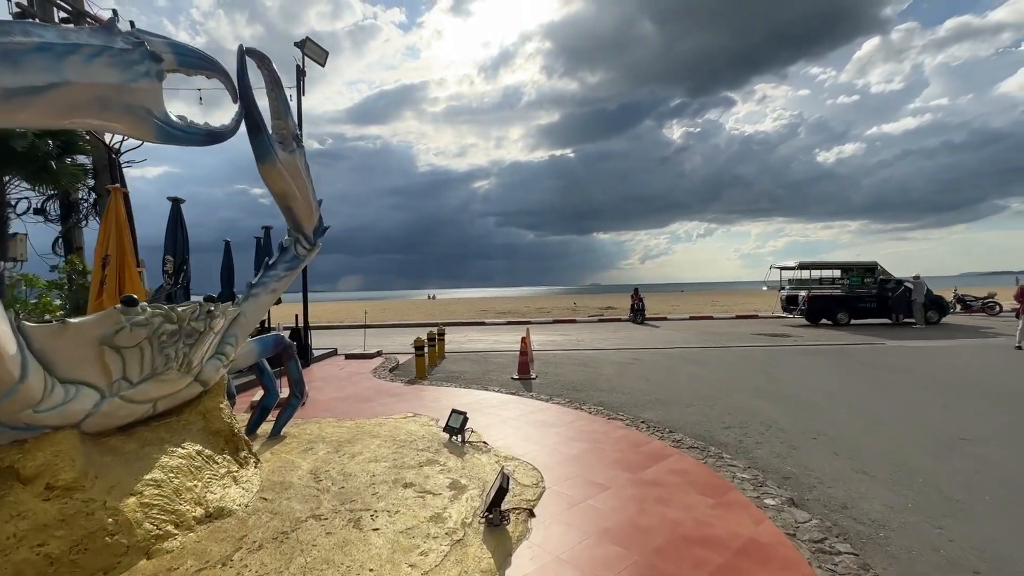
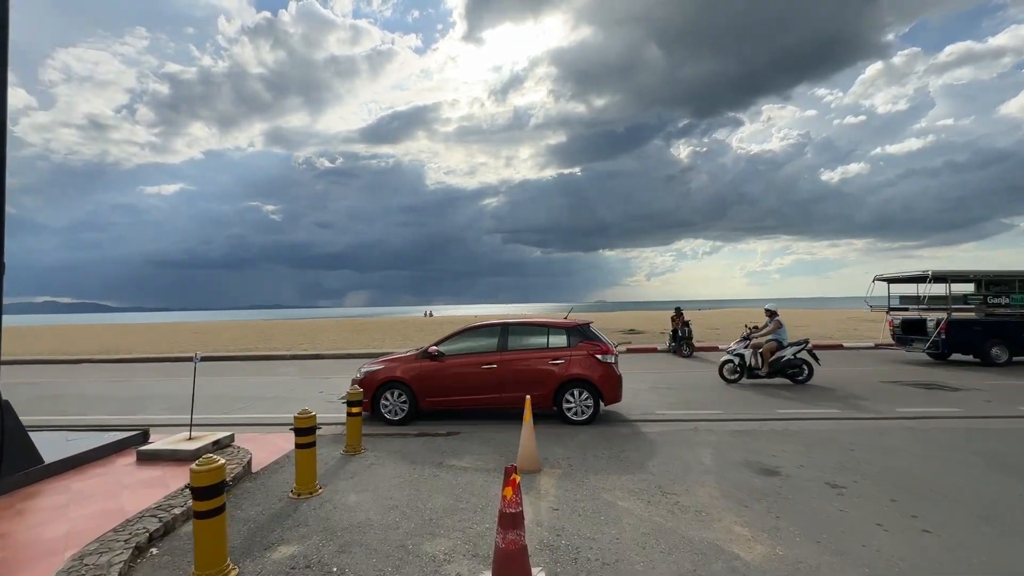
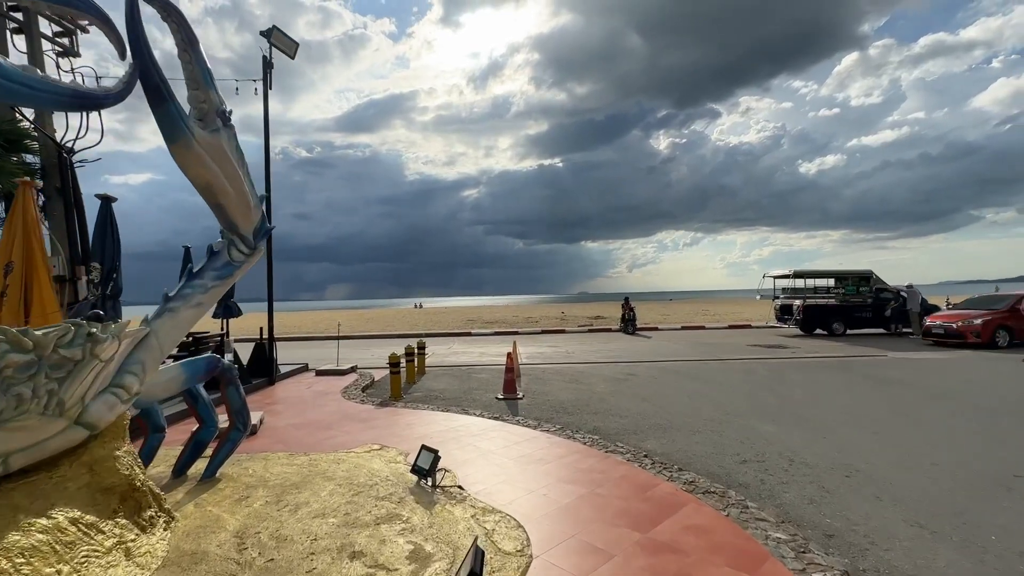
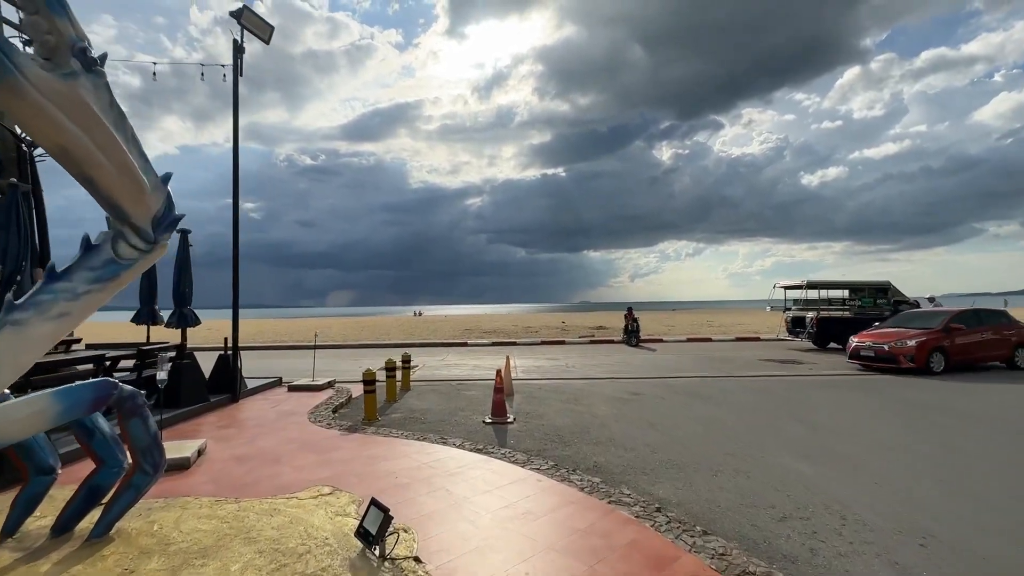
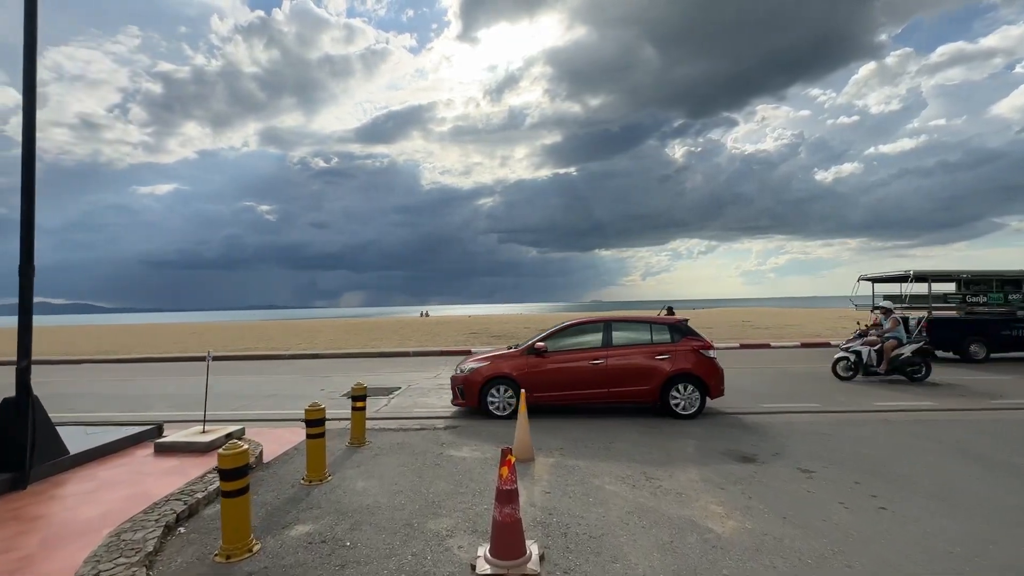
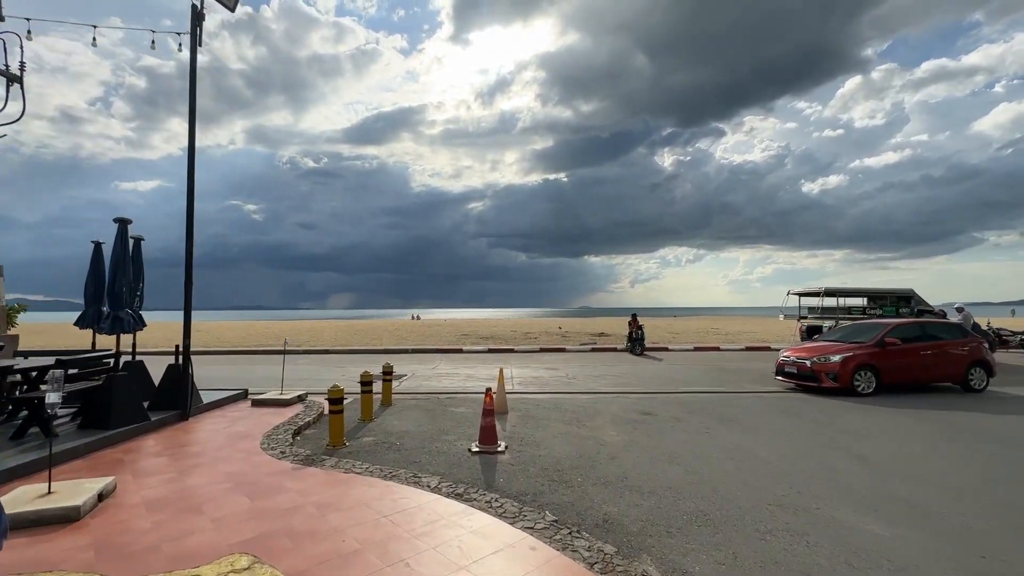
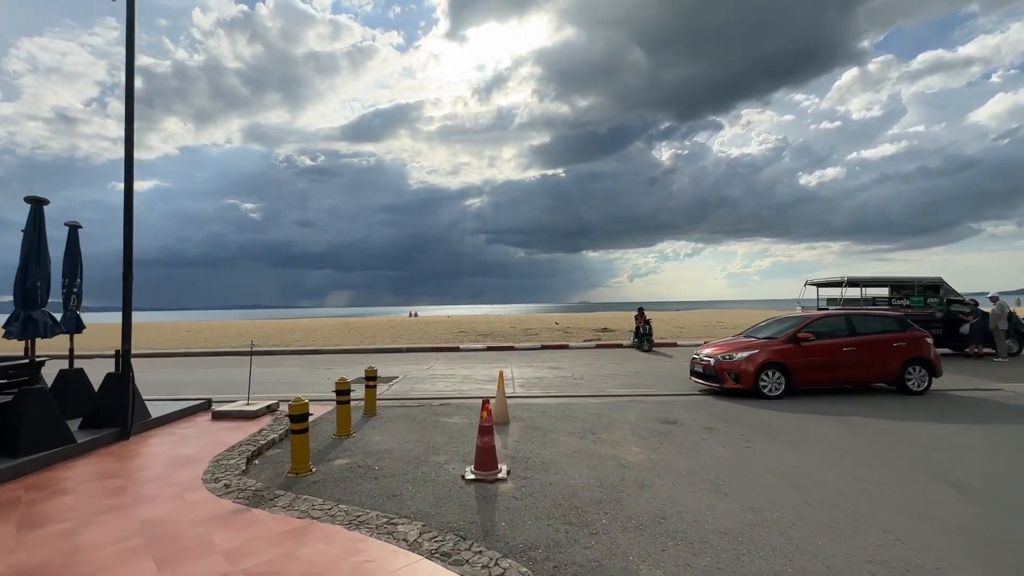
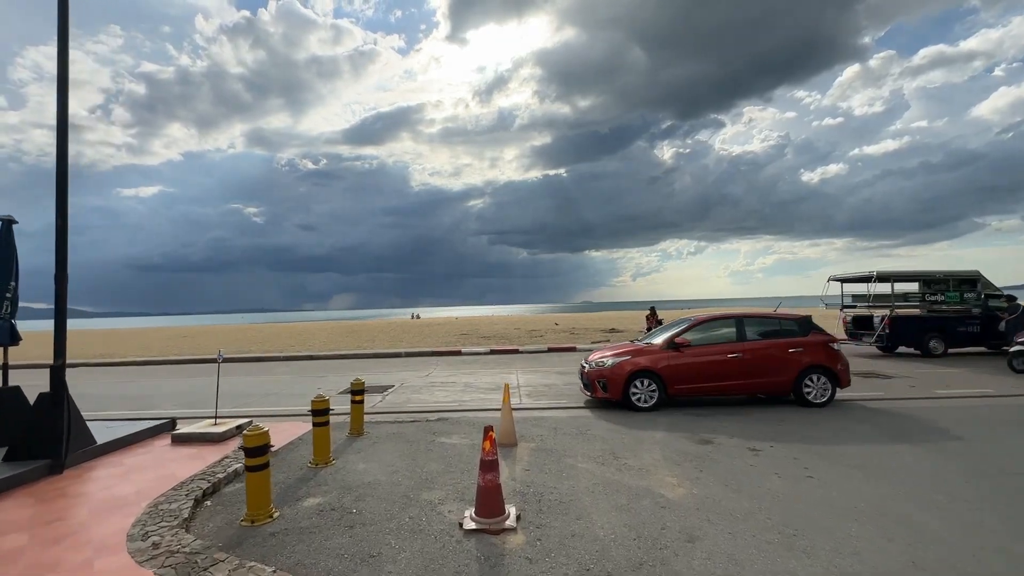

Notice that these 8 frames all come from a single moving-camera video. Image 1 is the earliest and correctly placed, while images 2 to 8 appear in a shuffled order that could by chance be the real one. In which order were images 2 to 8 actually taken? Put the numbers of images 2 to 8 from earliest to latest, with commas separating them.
3, 4, 6, 7, 8, 5, 2
